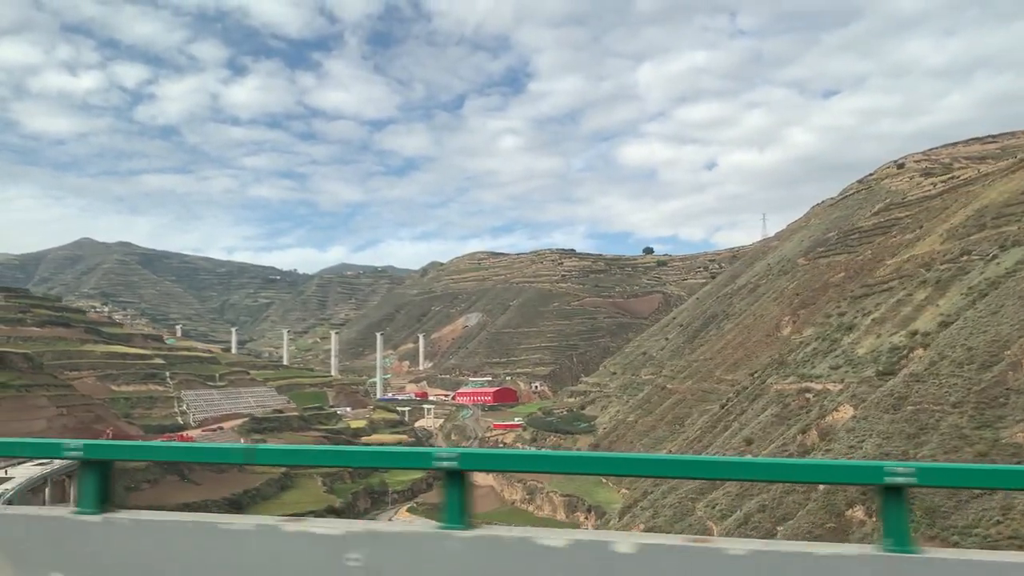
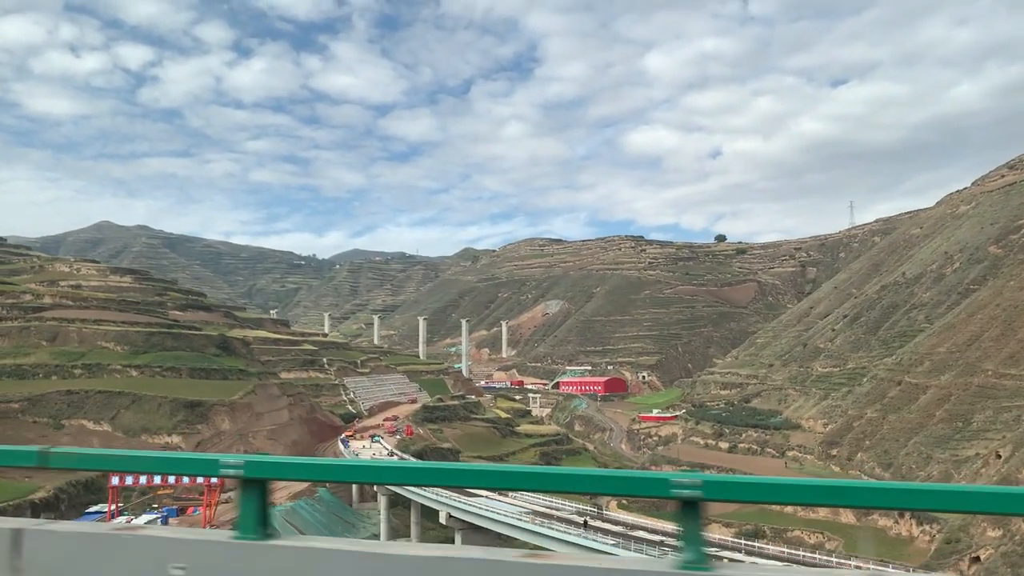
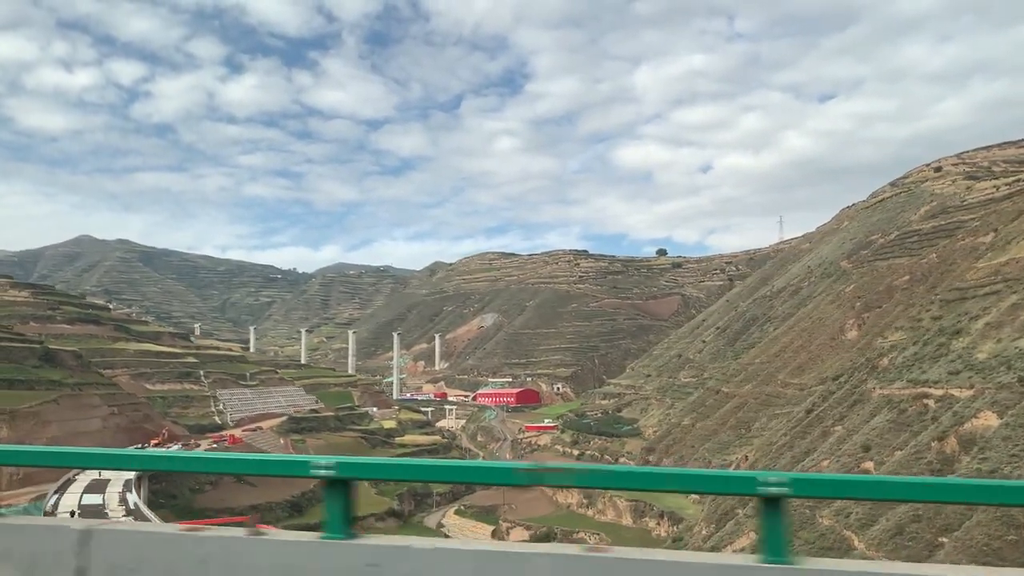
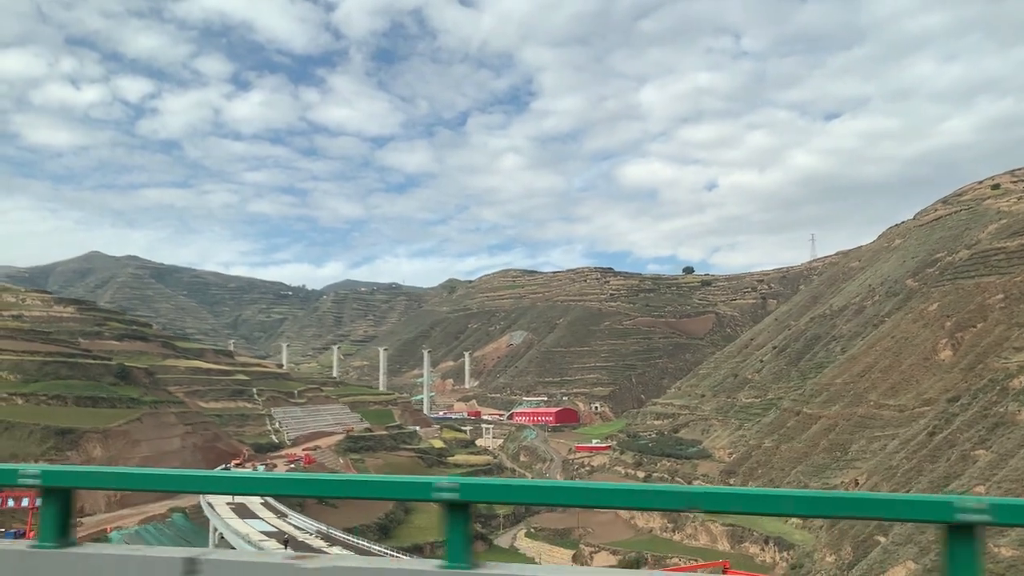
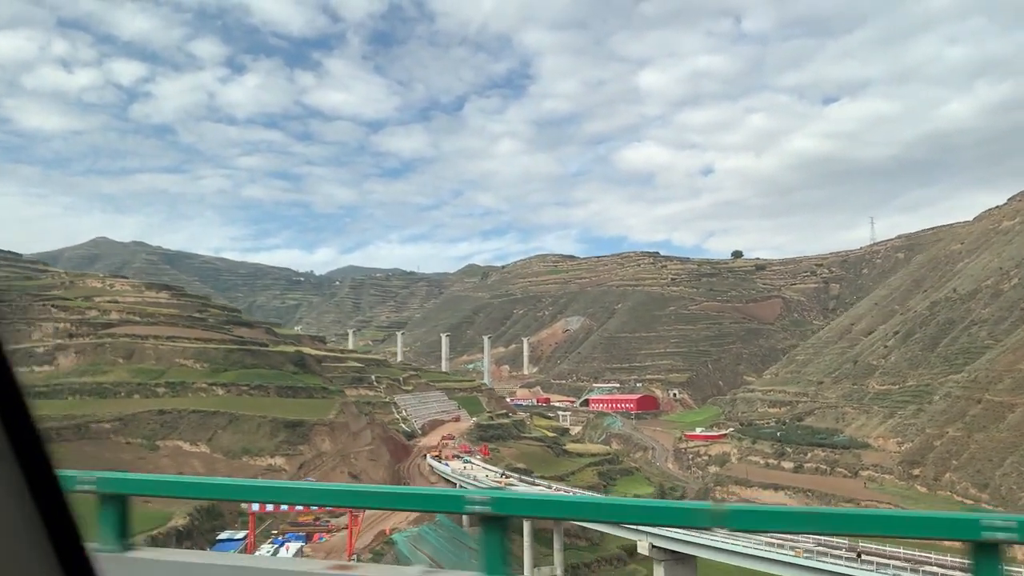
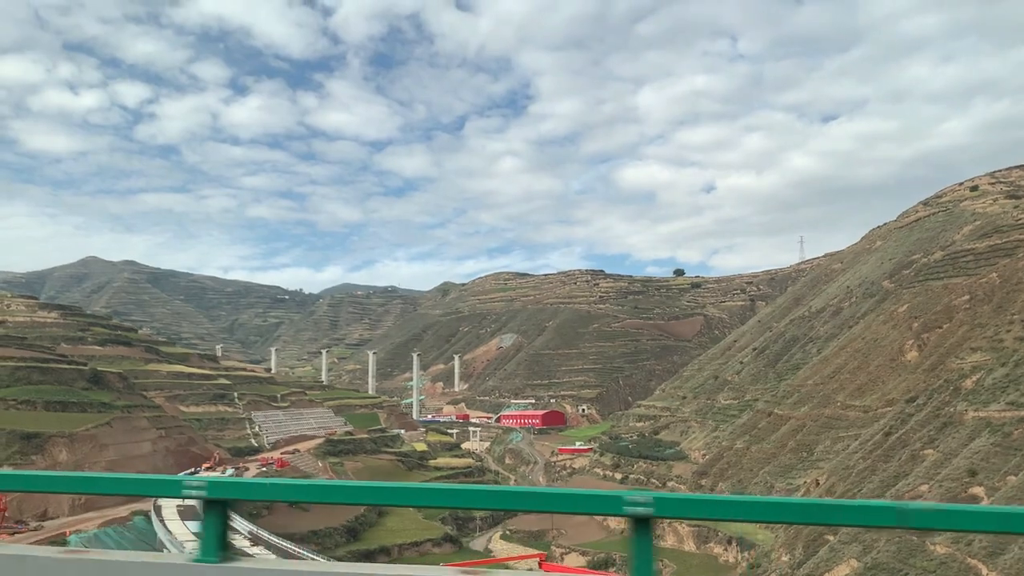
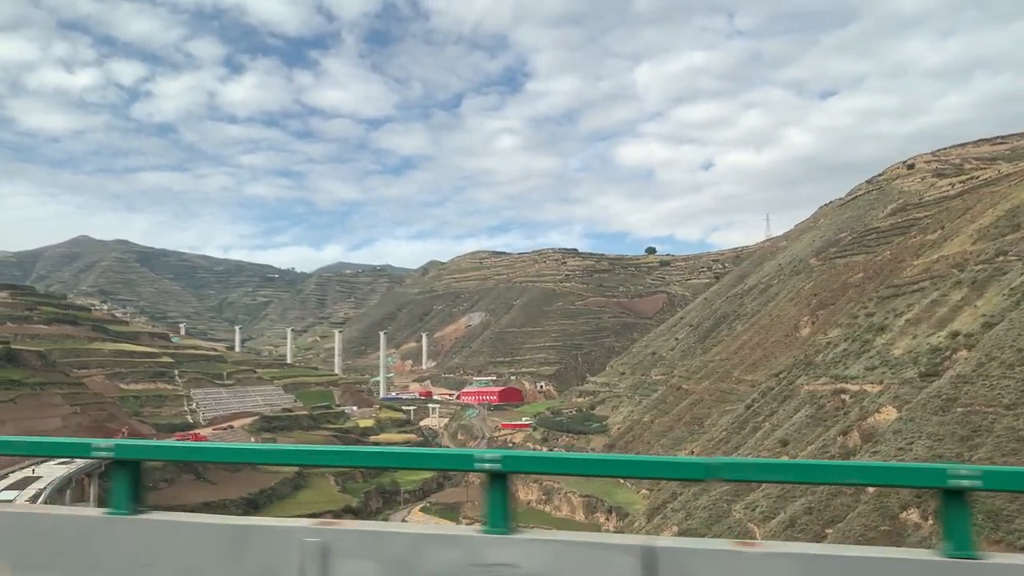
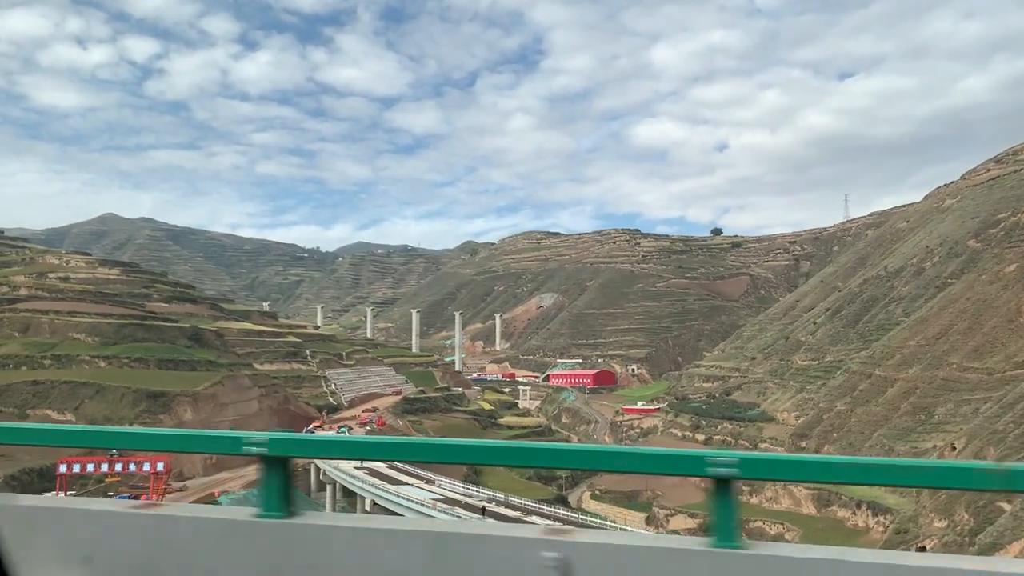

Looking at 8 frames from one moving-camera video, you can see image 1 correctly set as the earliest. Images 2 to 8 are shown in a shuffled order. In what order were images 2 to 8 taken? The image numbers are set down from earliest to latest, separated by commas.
7, 3, 6, 4, 8, 2, 5
